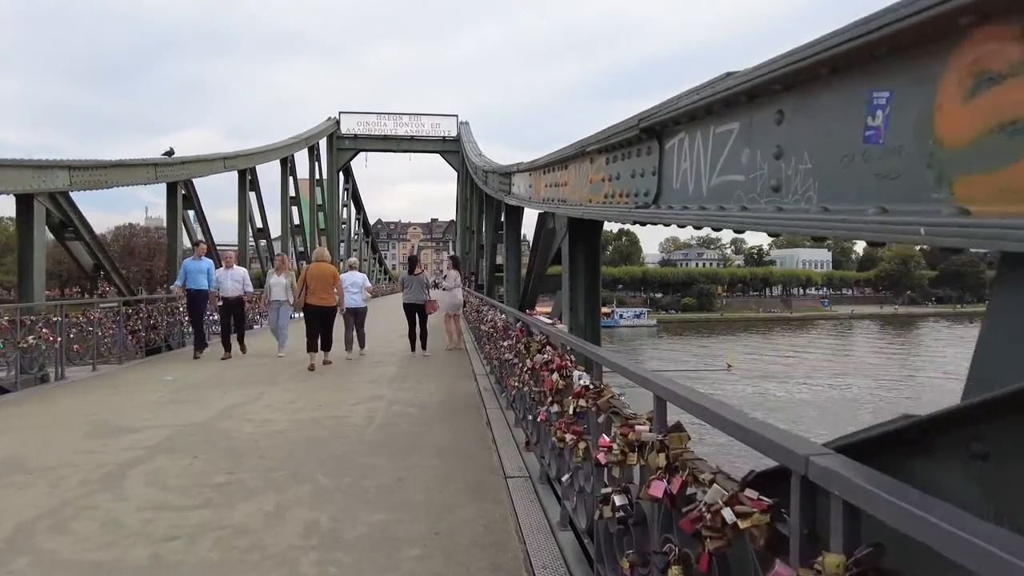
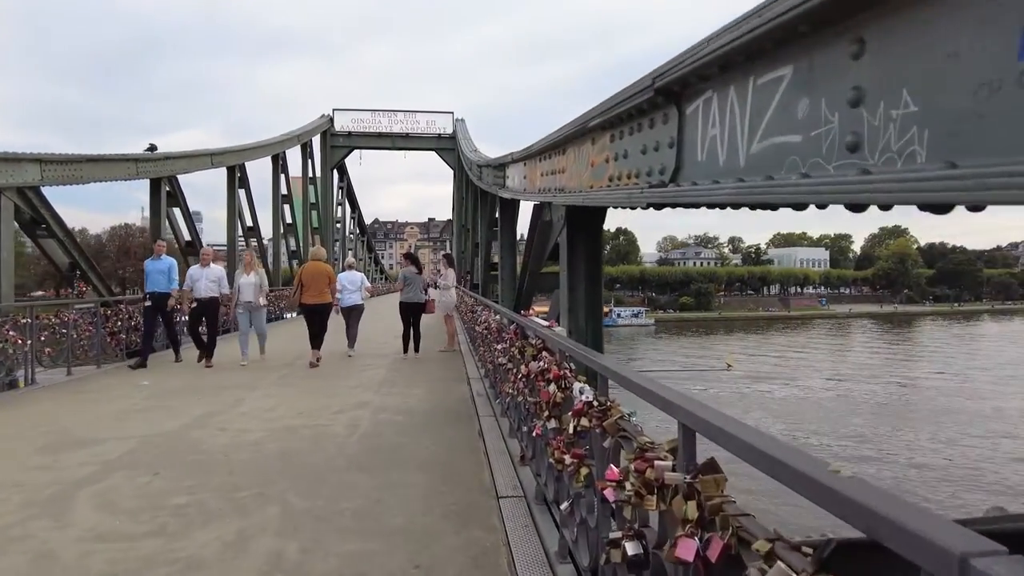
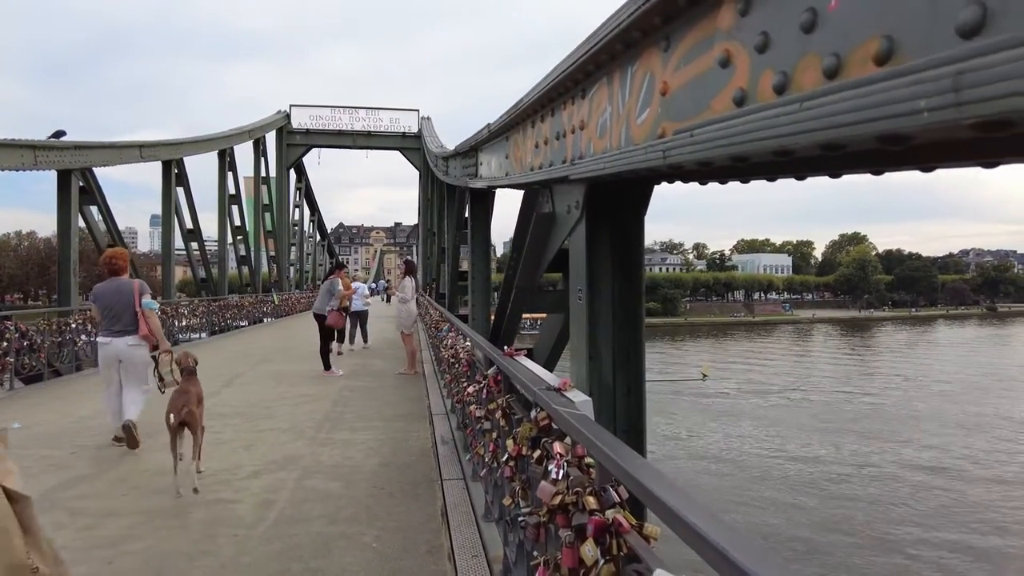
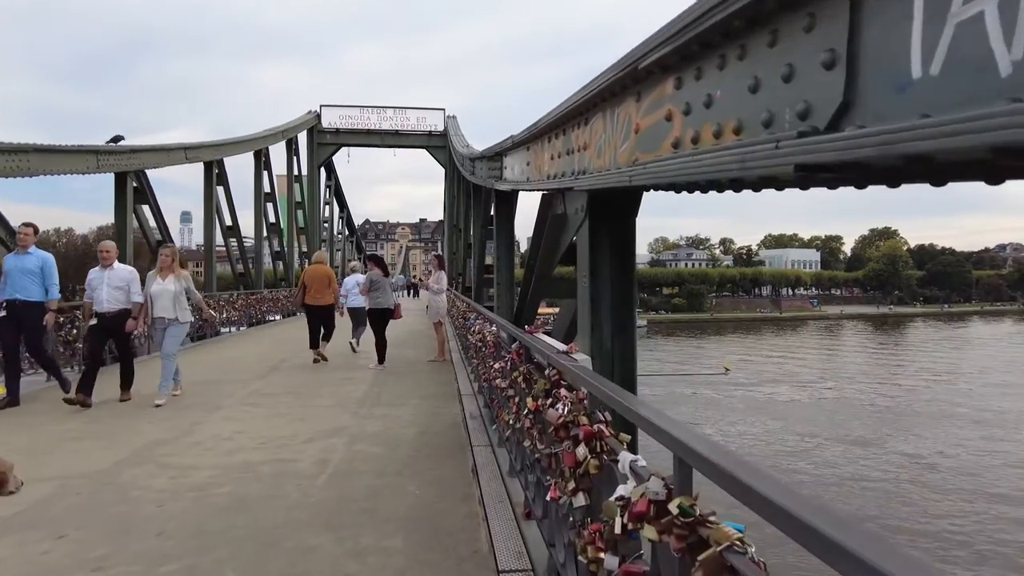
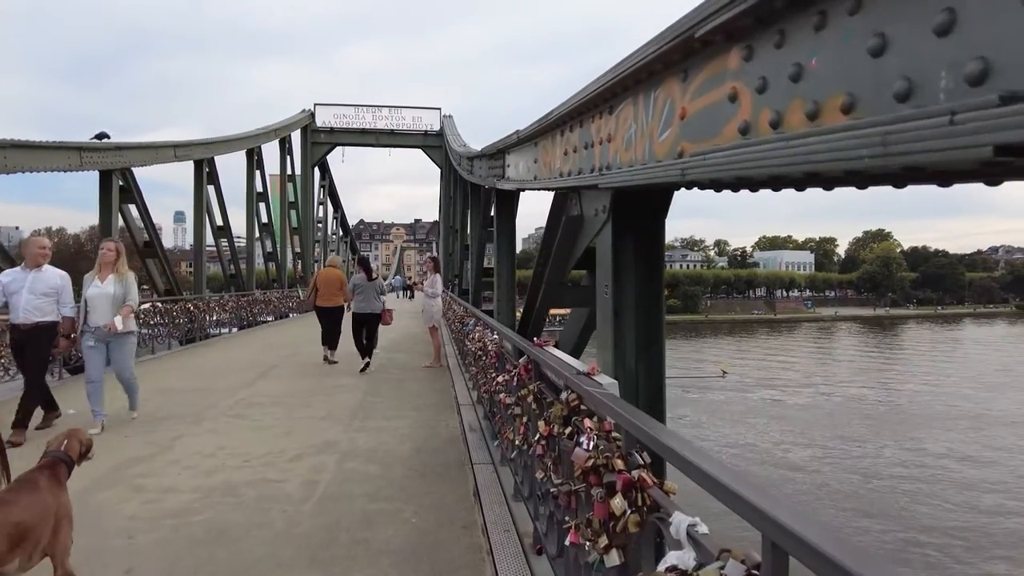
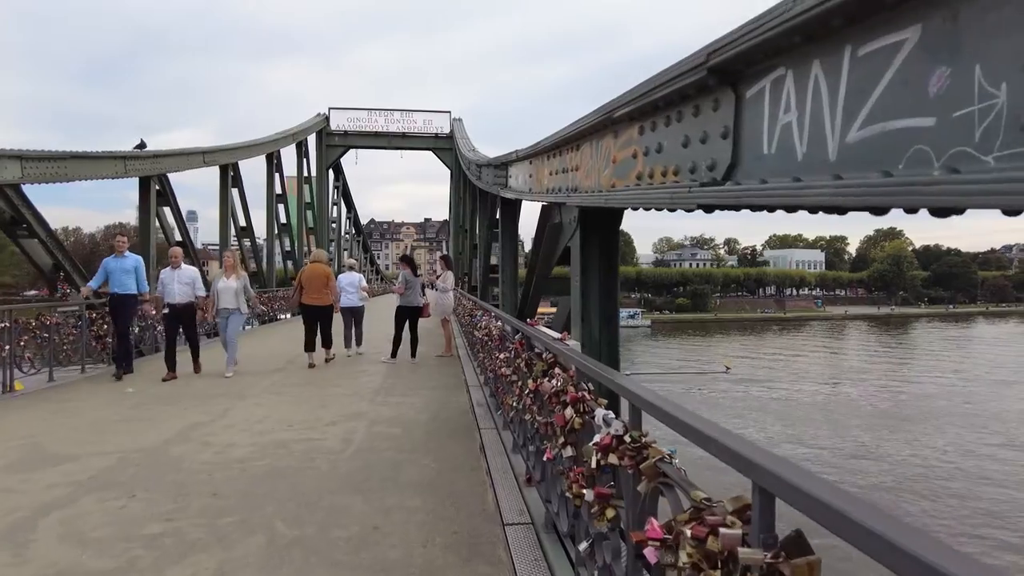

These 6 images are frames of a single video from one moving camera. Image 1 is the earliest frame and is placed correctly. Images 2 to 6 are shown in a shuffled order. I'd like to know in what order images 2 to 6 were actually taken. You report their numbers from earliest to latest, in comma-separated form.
2, 6, 4, 5, 3
